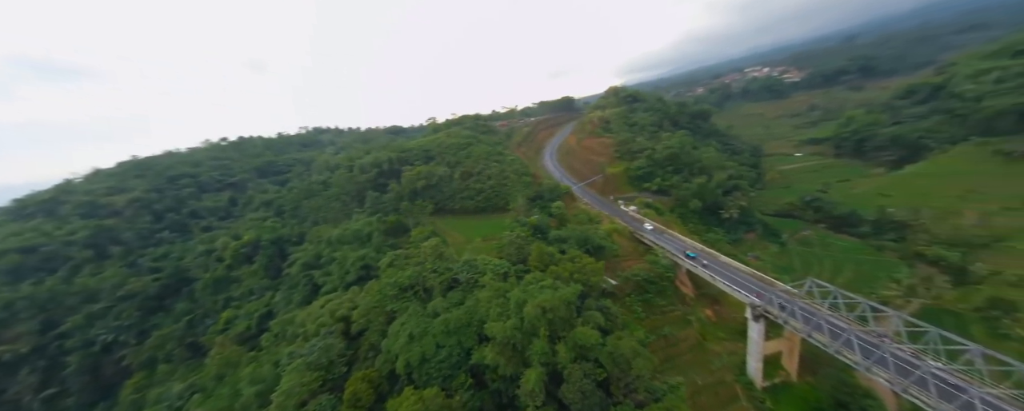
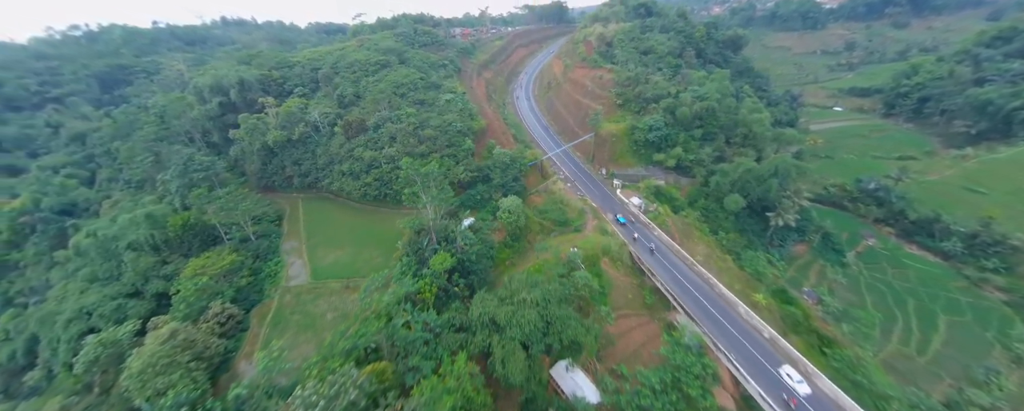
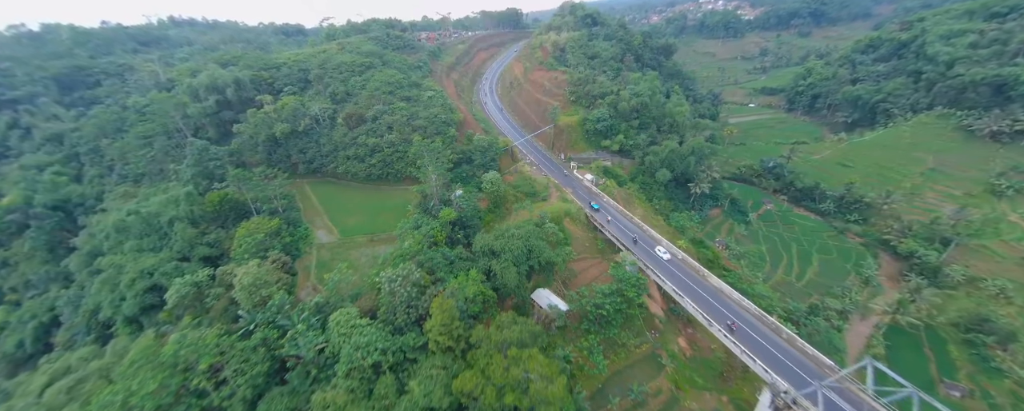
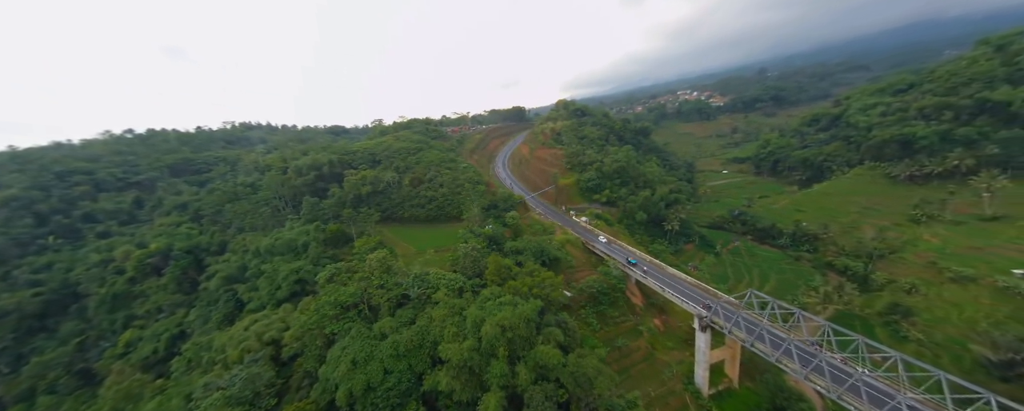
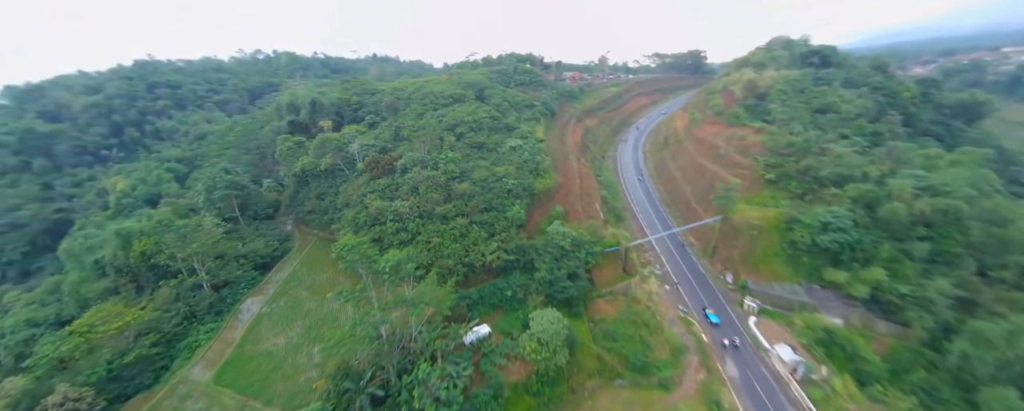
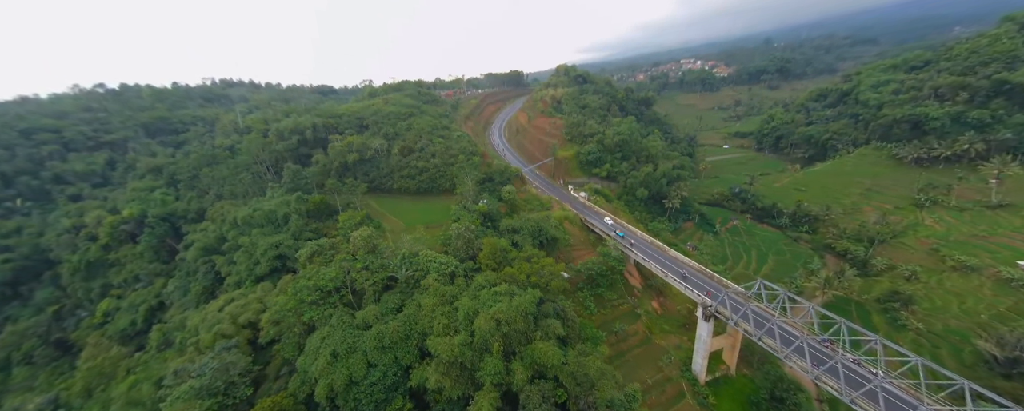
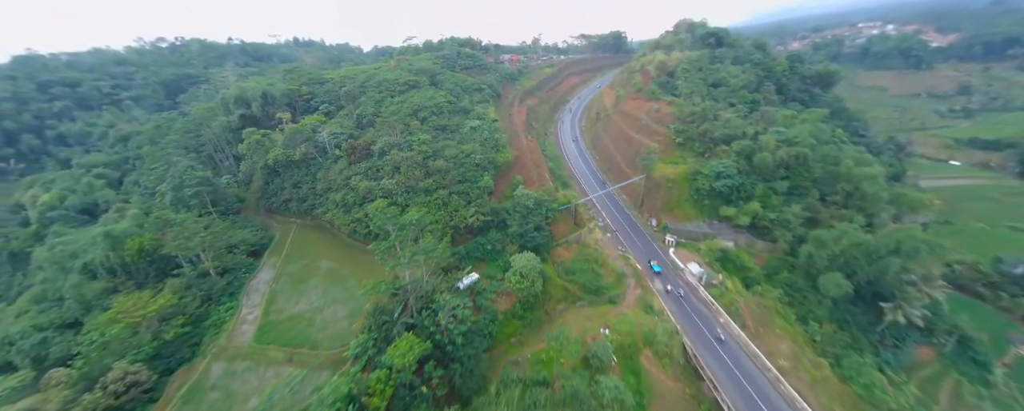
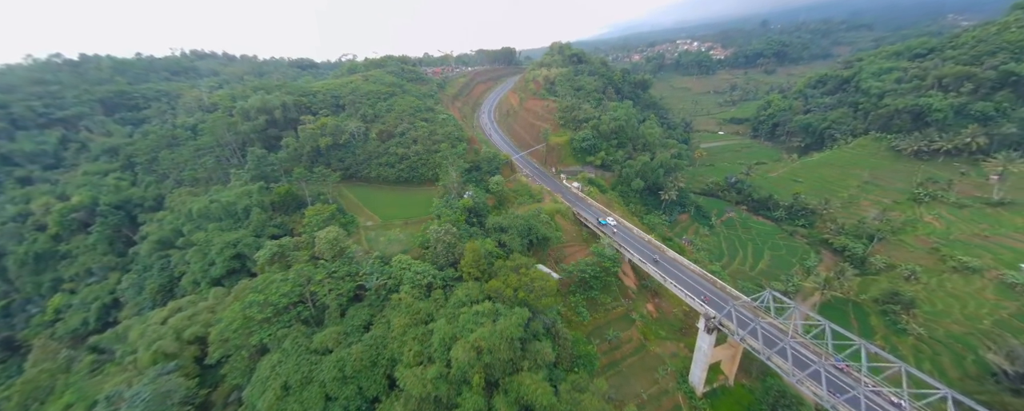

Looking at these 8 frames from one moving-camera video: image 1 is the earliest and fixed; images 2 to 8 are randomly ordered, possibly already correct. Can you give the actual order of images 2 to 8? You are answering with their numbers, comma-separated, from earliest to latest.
4, 6, 8, 3, 2, 7, 5
